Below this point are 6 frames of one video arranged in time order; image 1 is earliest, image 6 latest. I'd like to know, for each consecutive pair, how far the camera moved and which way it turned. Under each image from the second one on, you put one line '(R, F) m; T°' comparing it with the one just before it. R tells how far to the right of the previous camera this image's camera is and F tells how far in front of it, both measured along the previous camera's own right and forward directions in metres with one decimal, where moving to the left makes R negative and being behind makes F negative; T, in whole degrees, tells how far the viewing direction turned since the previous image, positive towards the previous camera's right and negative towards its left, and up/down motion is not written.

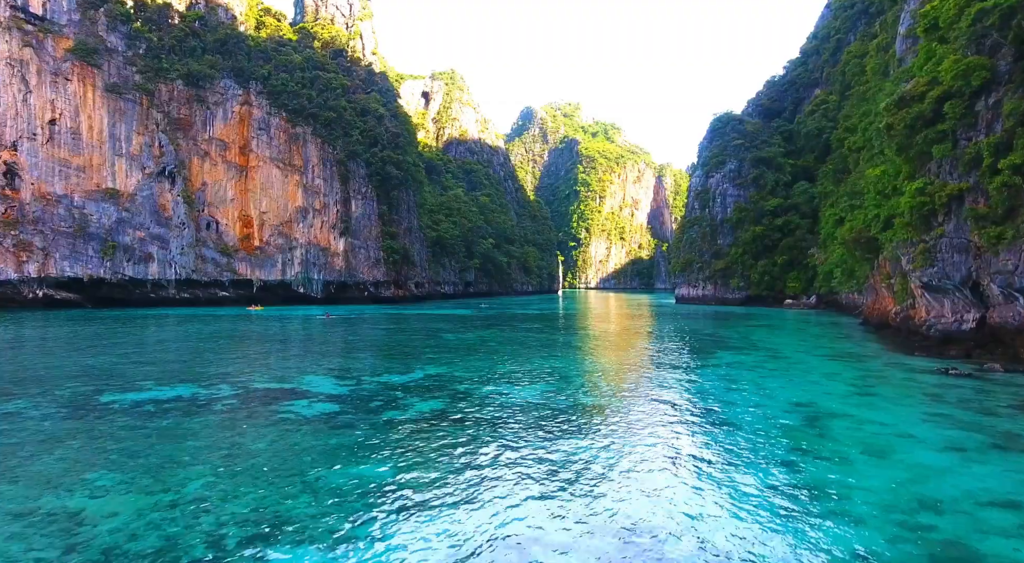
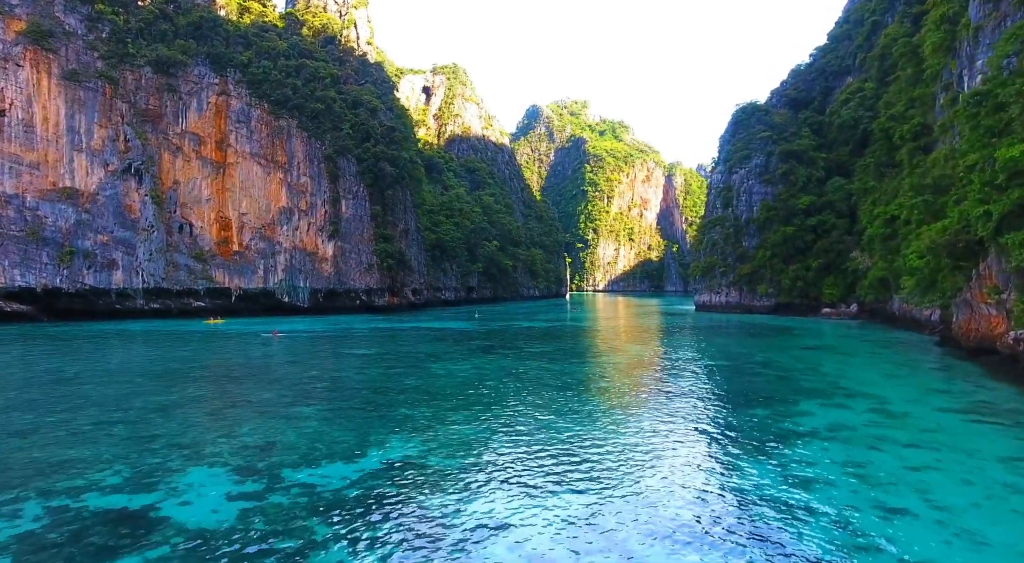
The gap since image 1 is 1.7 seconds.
(0.0, +3.6) m; -1°
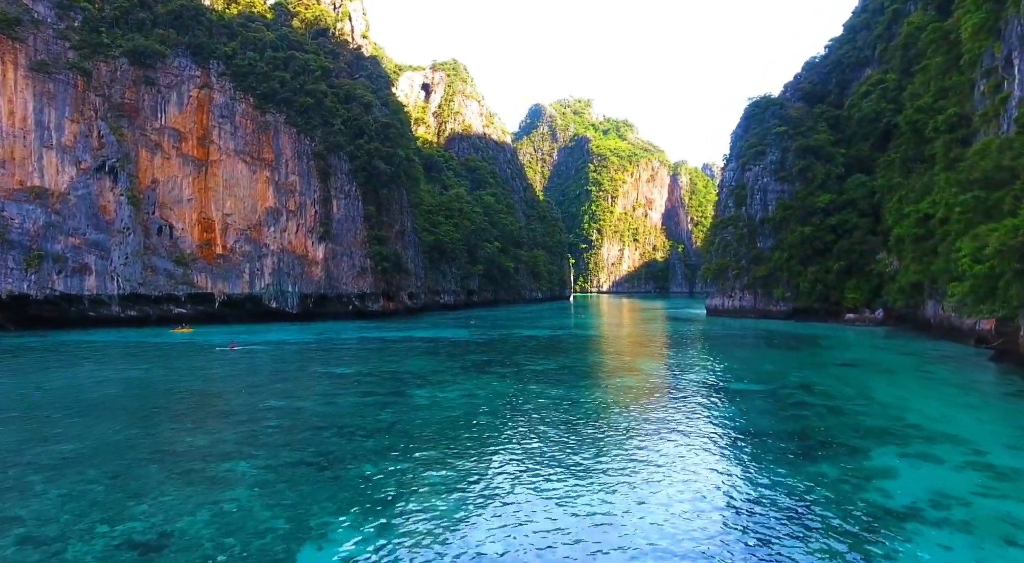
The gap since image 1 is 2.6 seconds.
(+0.1, +2.1) m; 0°
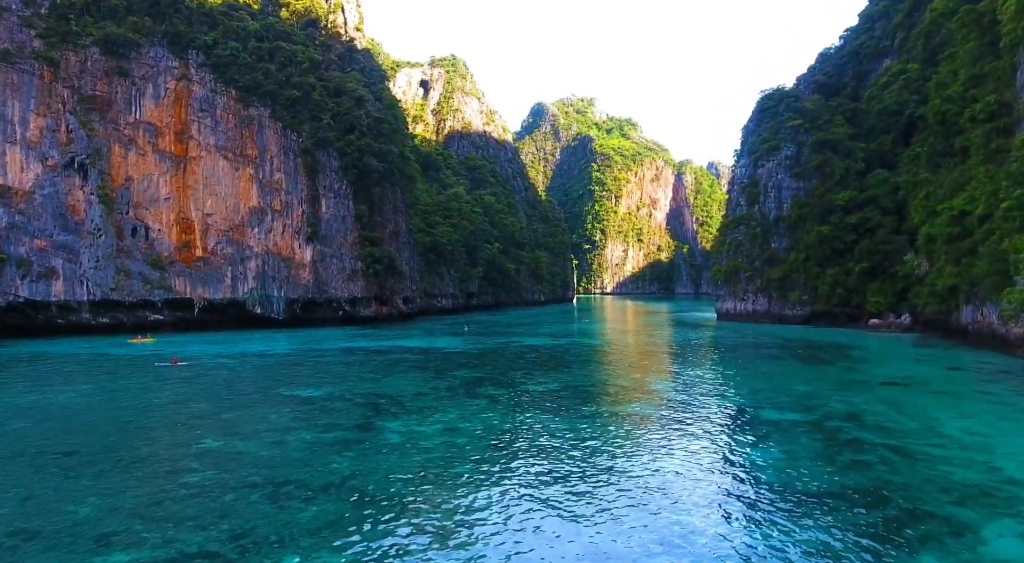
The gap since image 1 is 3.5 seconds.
(+0.2, +2.0) m; 0°
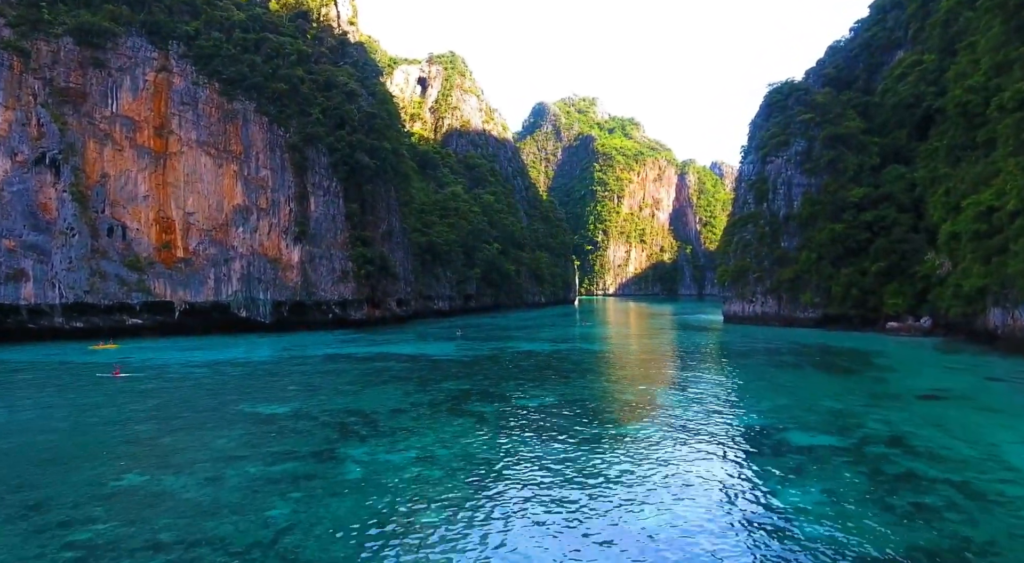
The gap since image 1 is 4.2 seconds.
(+0.2, +1.5) m; 0°
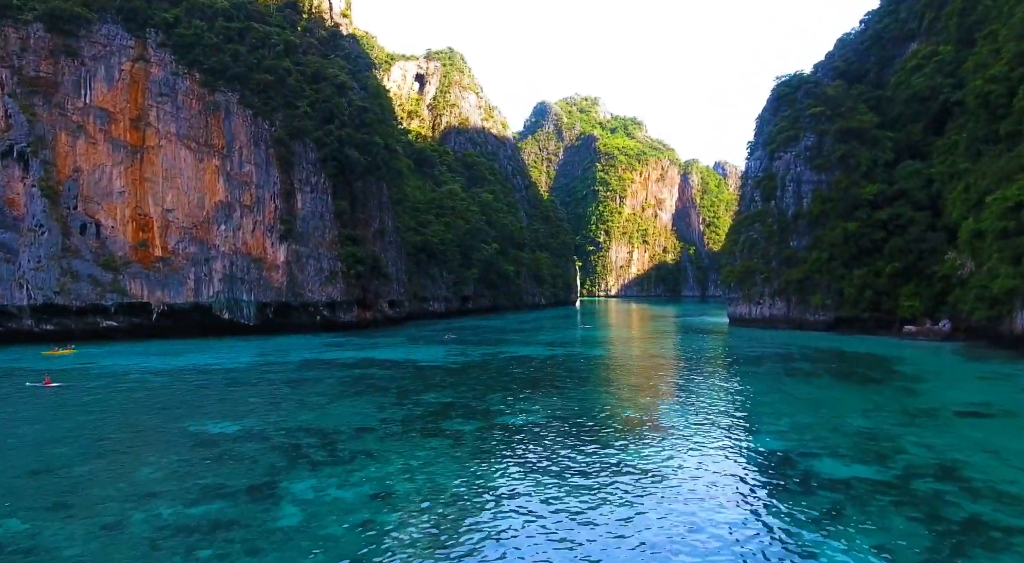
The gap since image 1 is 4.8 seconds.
(+0.3, +1.4) m; 0°
